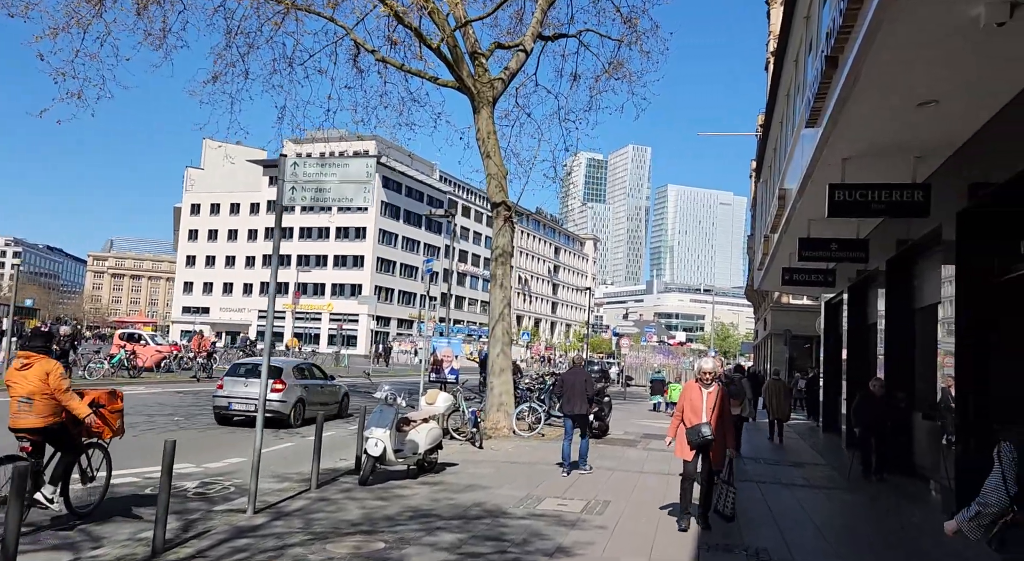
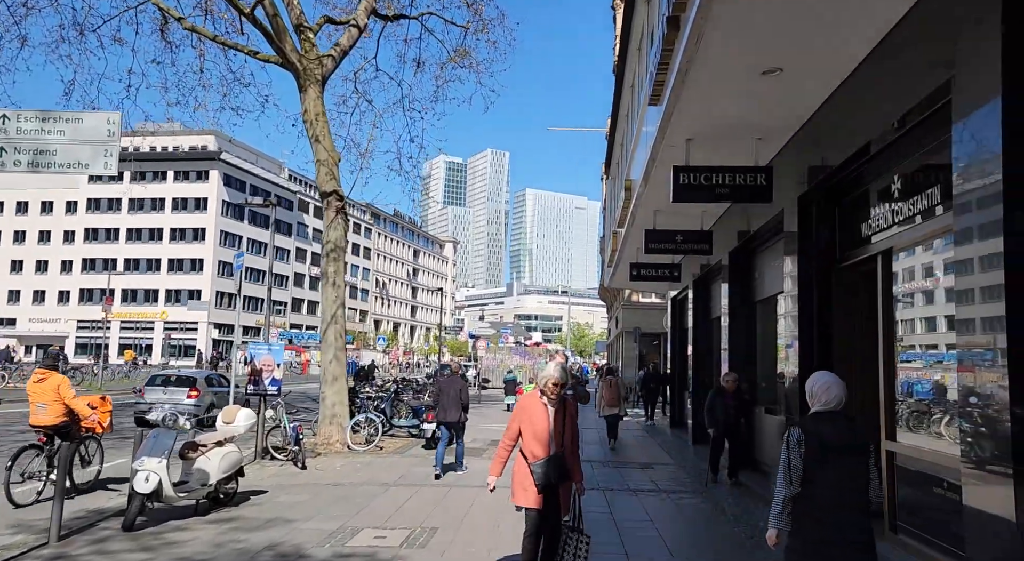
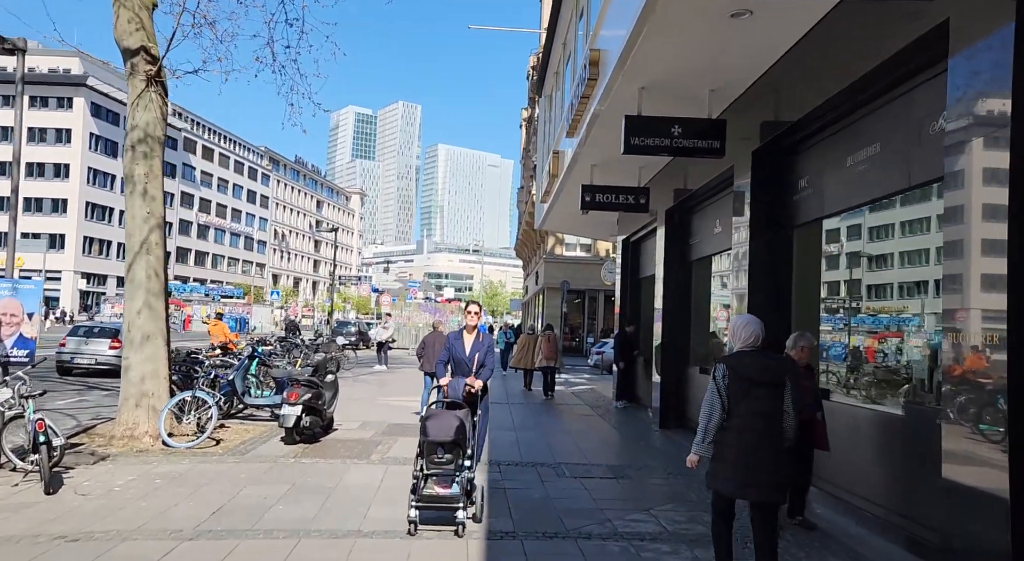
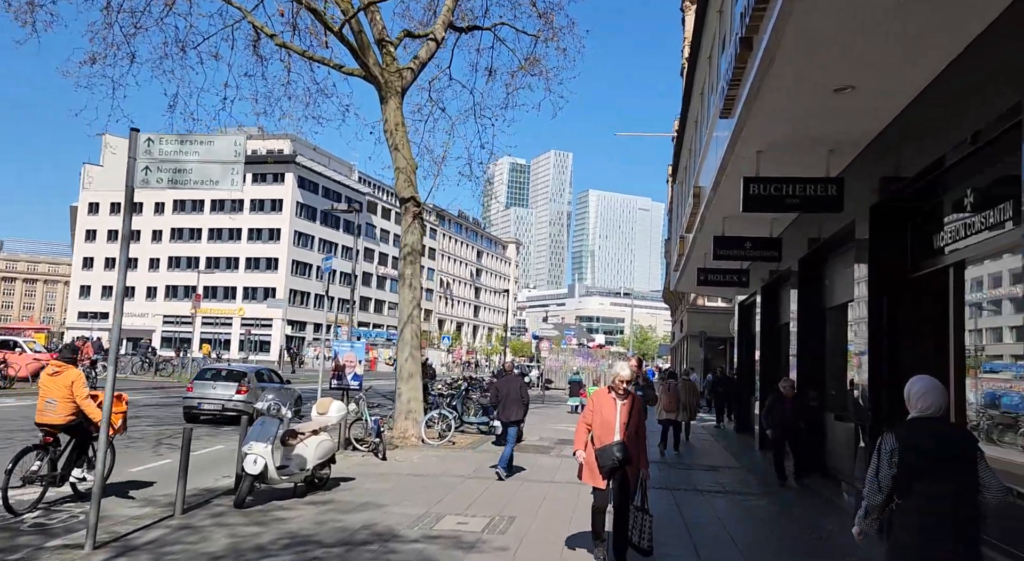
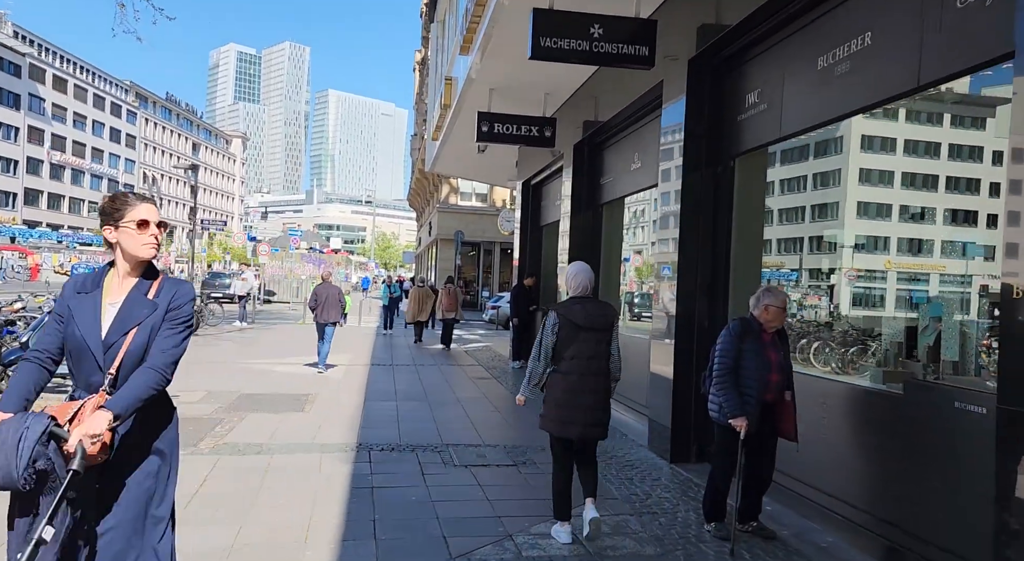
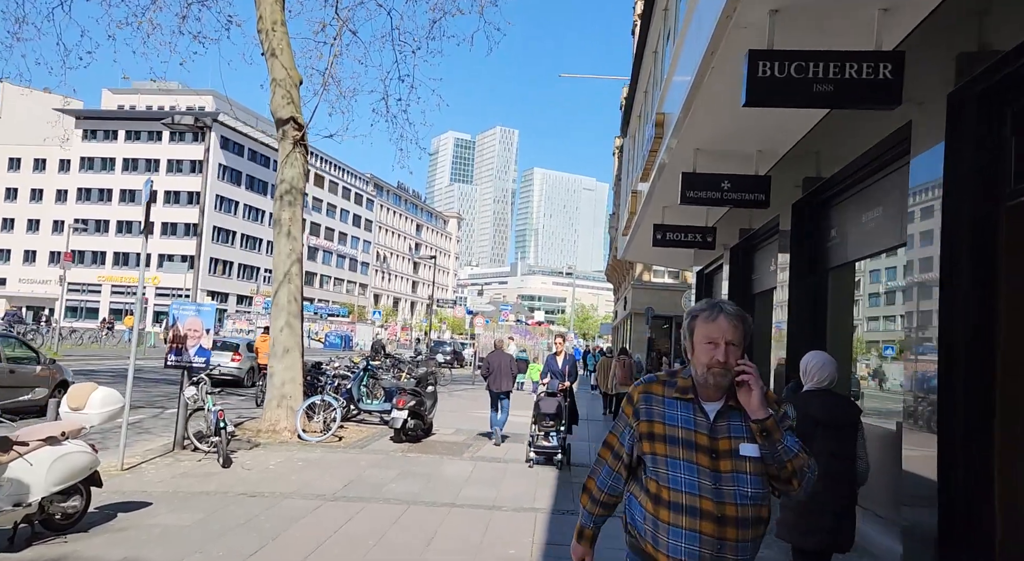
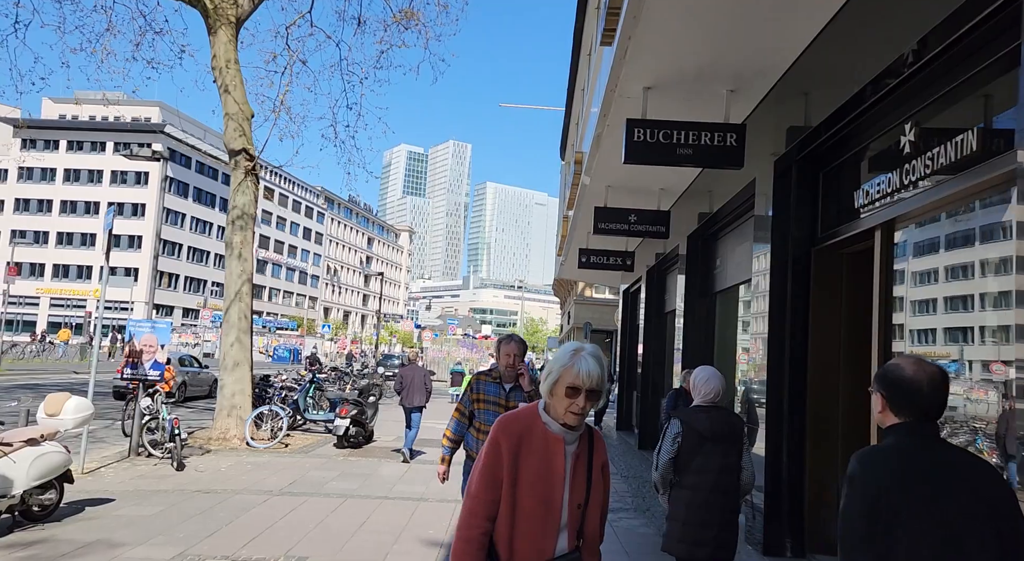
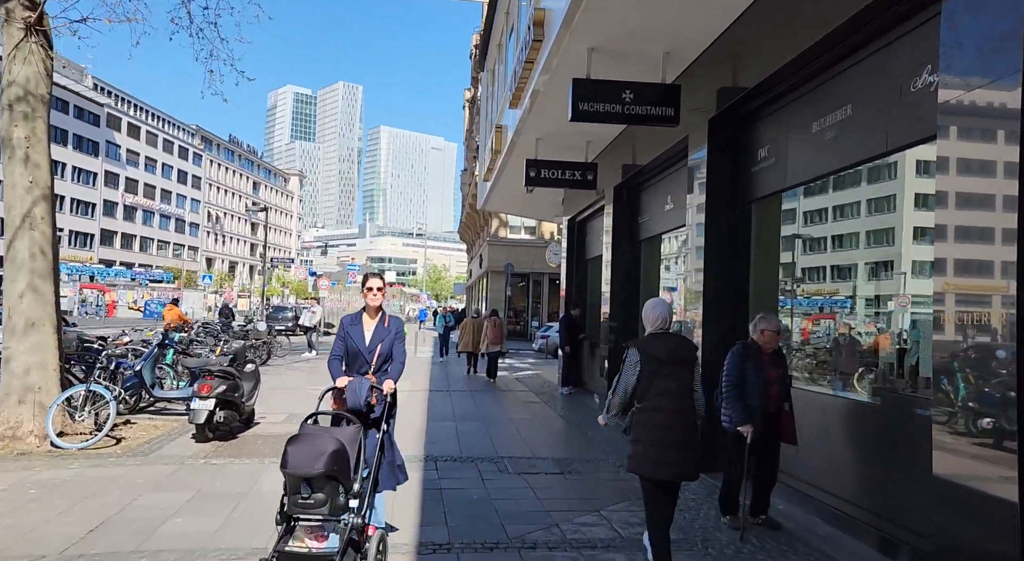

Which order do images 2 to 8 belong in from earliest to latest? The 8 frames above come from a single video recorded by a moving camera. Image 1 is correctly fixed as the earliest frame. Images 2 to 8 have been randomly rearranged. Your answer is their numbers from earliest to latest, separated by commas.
4, 2, 7, 6, 3, 8, 5
